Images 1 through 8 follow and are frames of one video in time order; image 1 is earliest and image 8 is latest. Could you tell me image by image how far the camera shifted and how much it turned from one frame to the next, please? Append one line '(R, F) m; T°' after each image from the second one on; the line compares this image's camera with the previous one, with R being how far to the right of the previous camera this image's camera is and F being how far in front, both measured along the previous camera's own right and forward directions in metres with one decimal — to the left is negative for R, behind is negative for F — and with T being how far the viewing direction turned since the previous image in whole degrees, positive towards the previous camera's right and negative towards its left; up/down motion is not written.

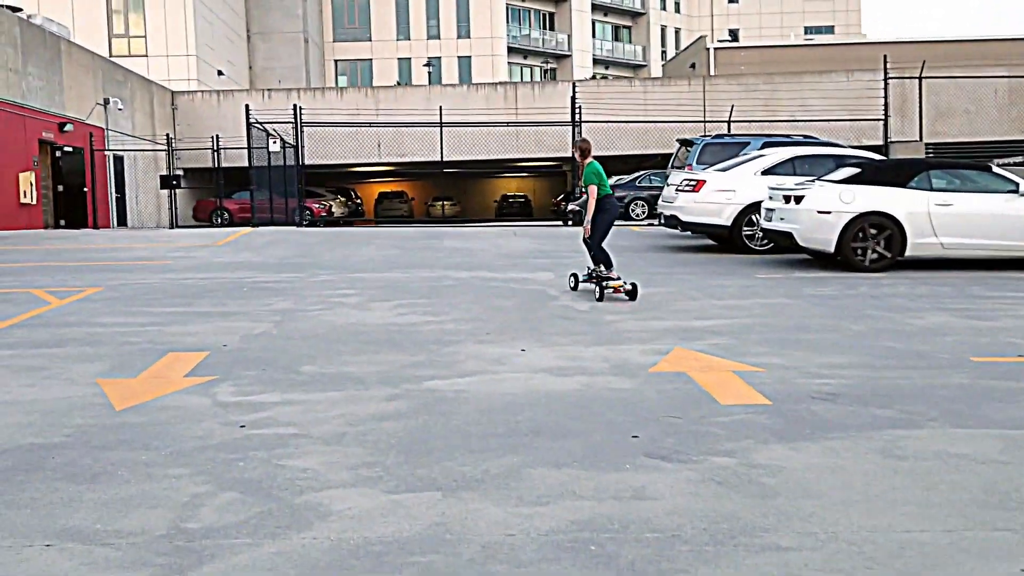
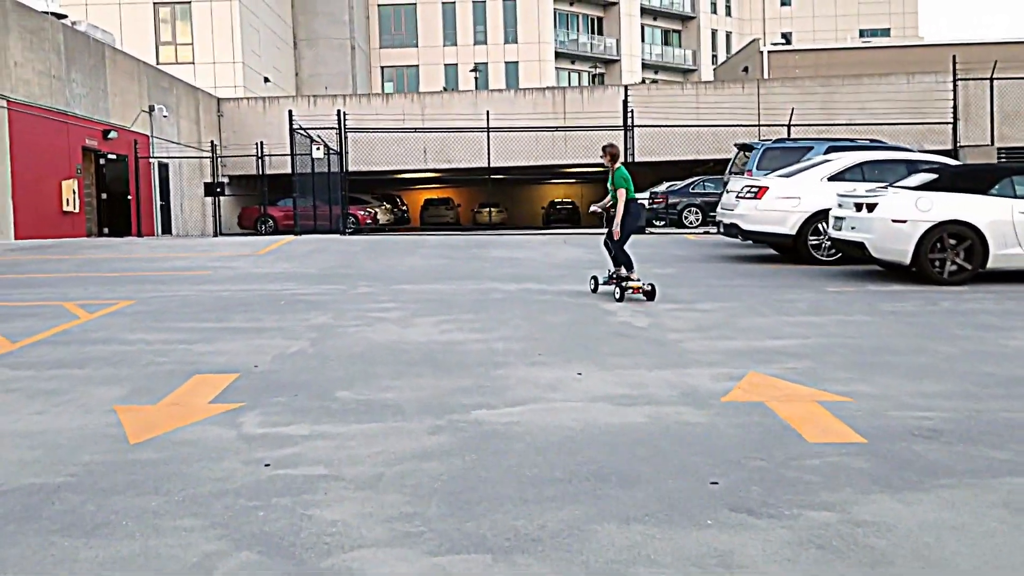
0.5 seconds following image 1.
(-0.1, +0.7) m; -3°
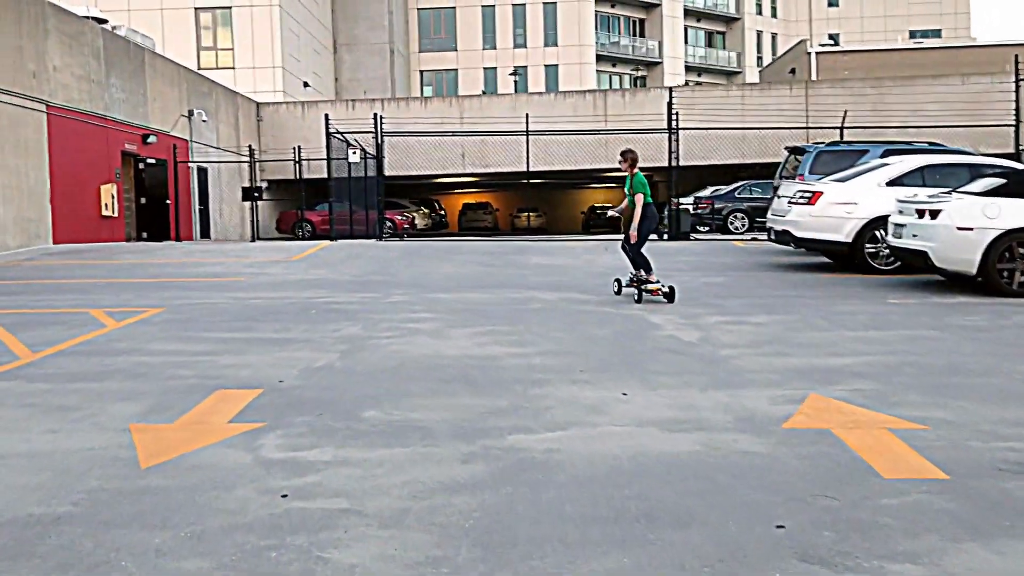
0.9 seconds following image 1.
(0.0, +0.5) m; -3°
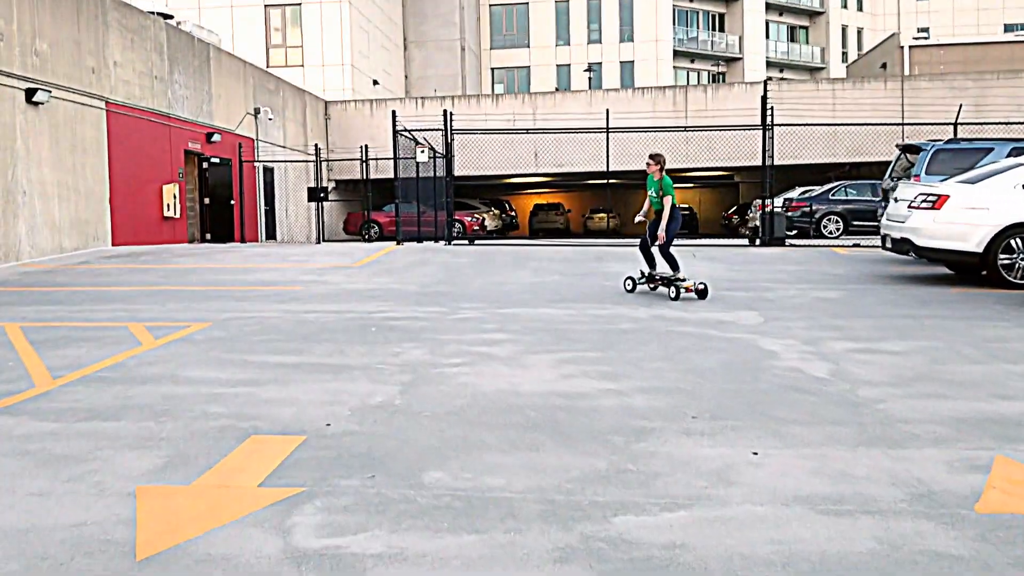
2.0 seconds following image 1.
(-0.2, +1.3) m; -4°
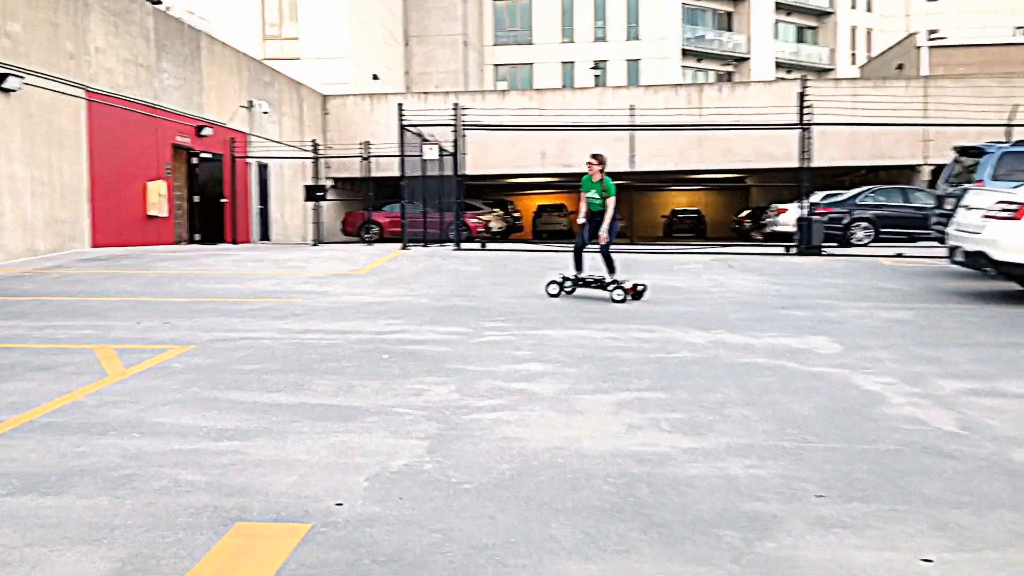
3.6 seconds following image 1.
(-0.4, +1.4) m; 0°
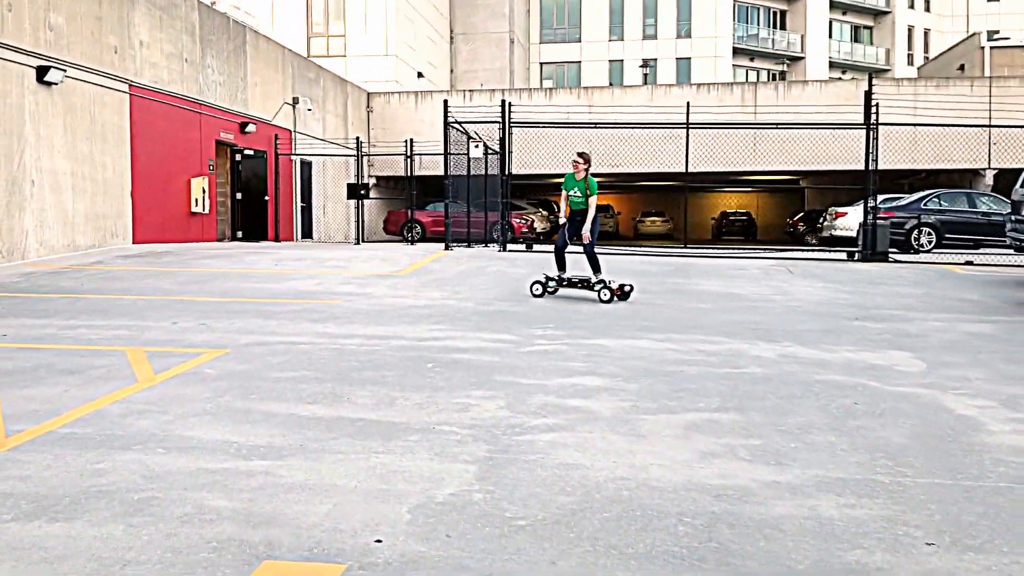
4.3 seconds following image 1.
(-0.1, +0.5) m; -3°
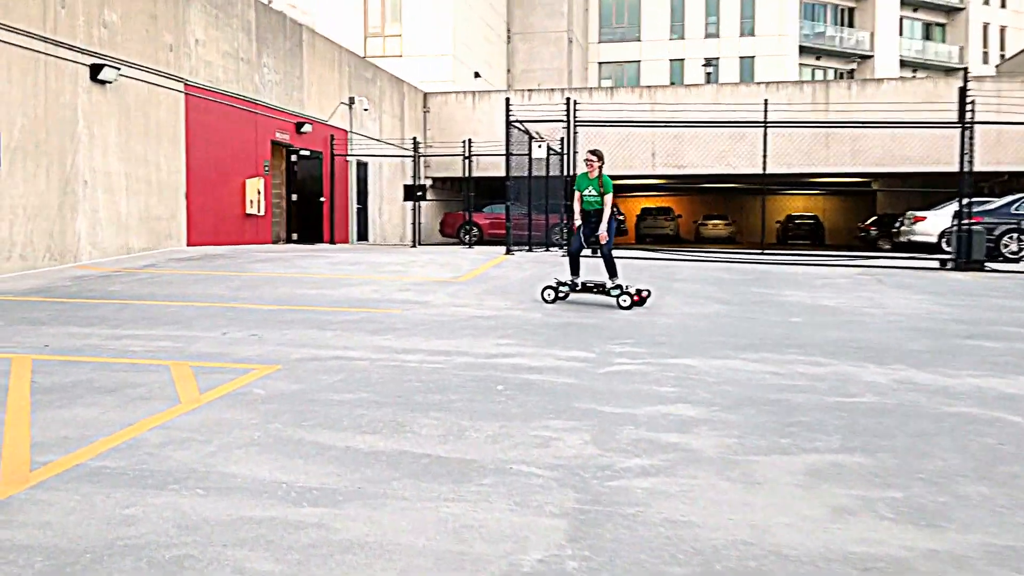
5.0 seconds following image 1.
(-0.2, +0.7) m; -3°
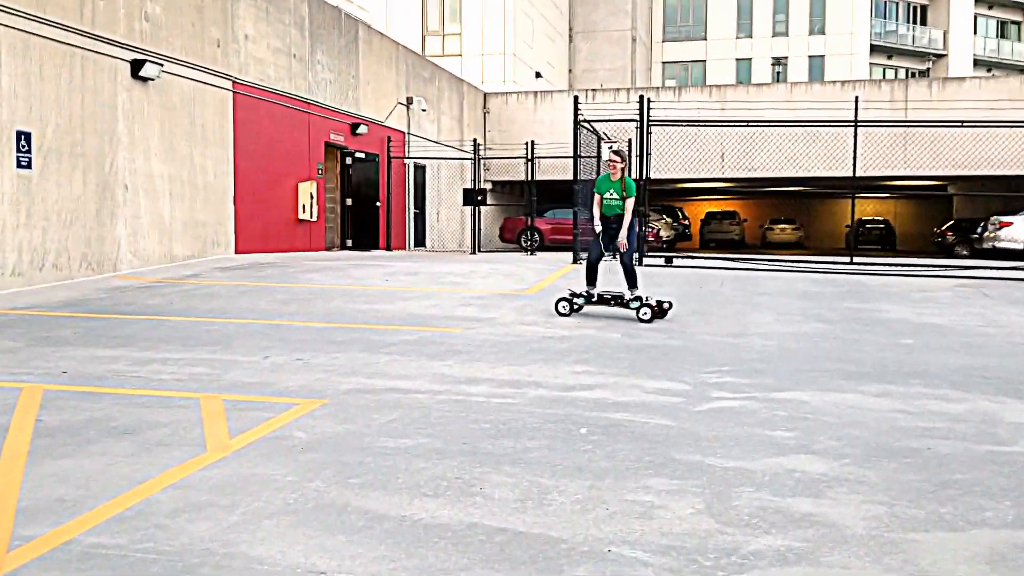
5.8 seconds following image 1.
(-0.2, +1.0) m; -4°
